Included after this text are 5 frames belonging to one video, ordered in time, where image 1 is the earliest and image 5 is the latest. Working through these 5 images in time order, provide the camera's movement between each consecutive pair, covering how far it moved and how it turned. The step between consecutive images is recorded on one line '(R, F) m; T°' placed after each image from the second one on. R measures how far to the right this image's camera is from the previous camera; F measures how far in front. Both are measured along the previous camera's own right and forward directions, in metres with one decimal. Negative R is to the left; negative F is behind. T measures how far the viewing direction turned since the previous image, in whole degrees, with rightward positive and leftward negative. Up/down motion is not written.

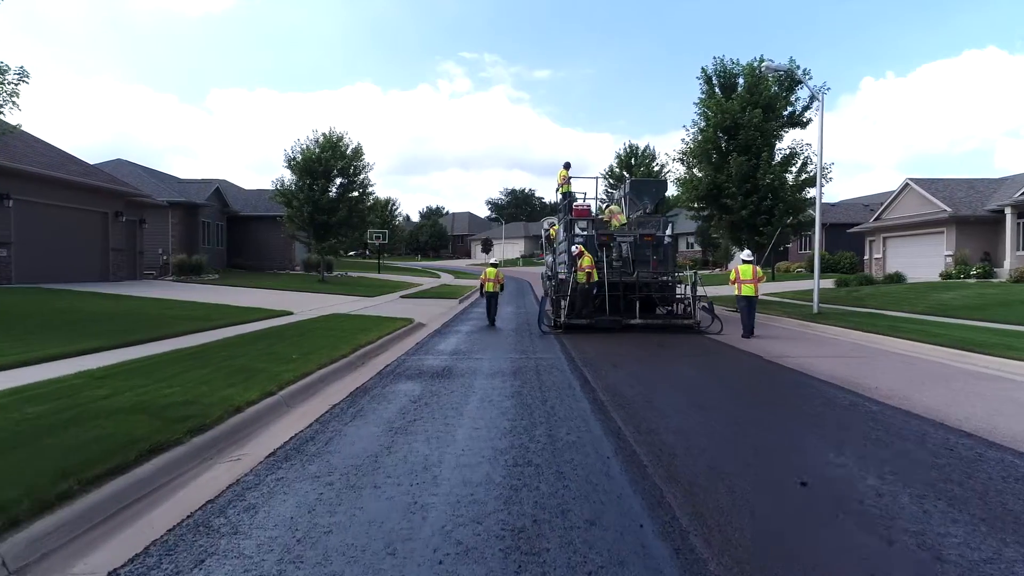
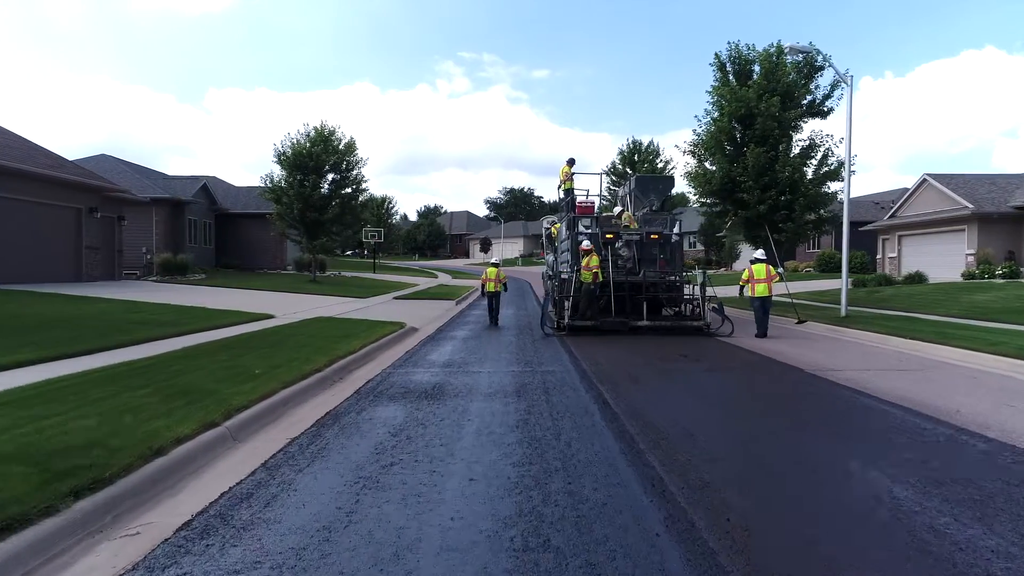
(-0.1, +1.7) m; 0°
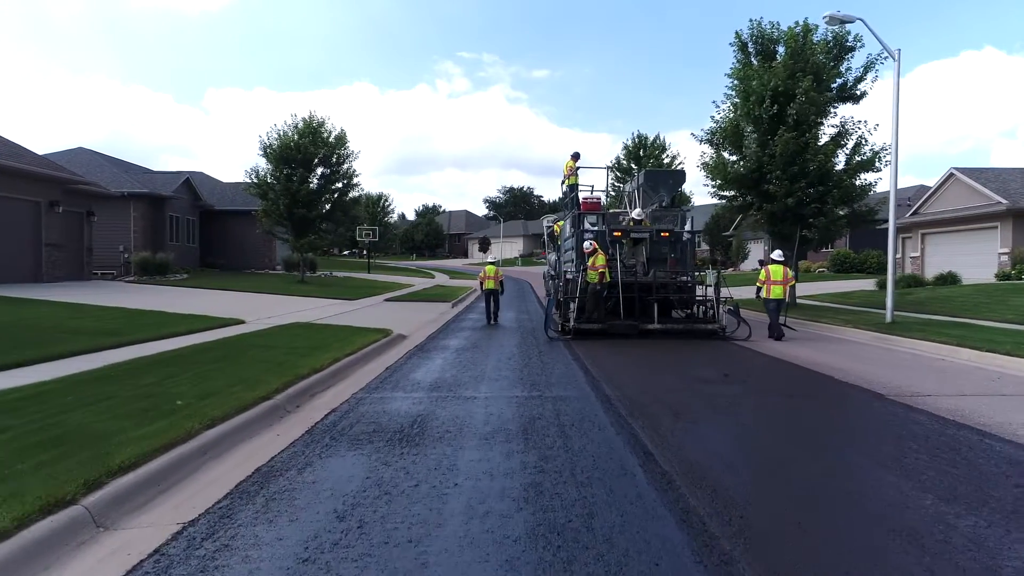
(0.0, +2.3) m; 0°
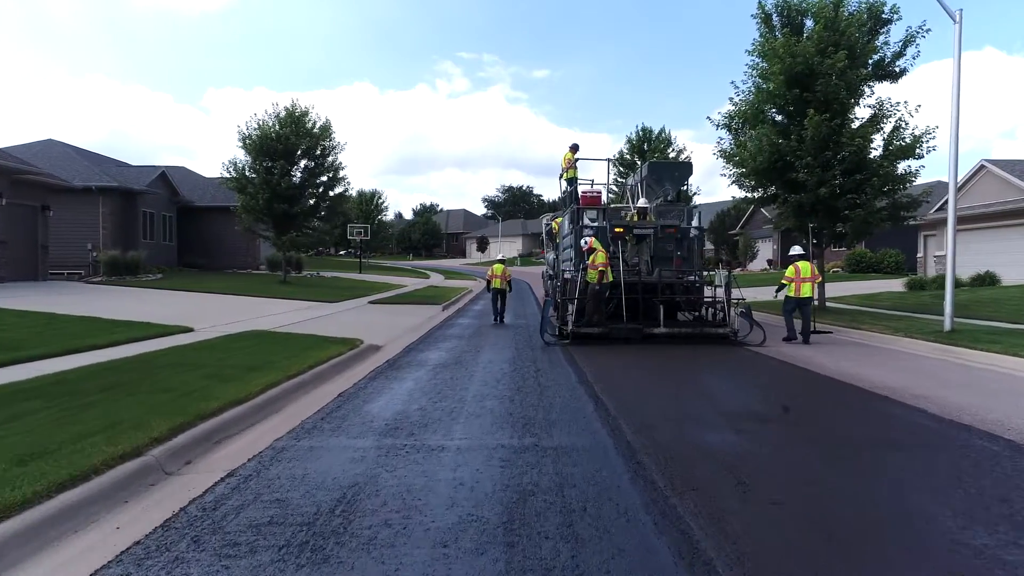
(+0.1, +2.5) m; 0°
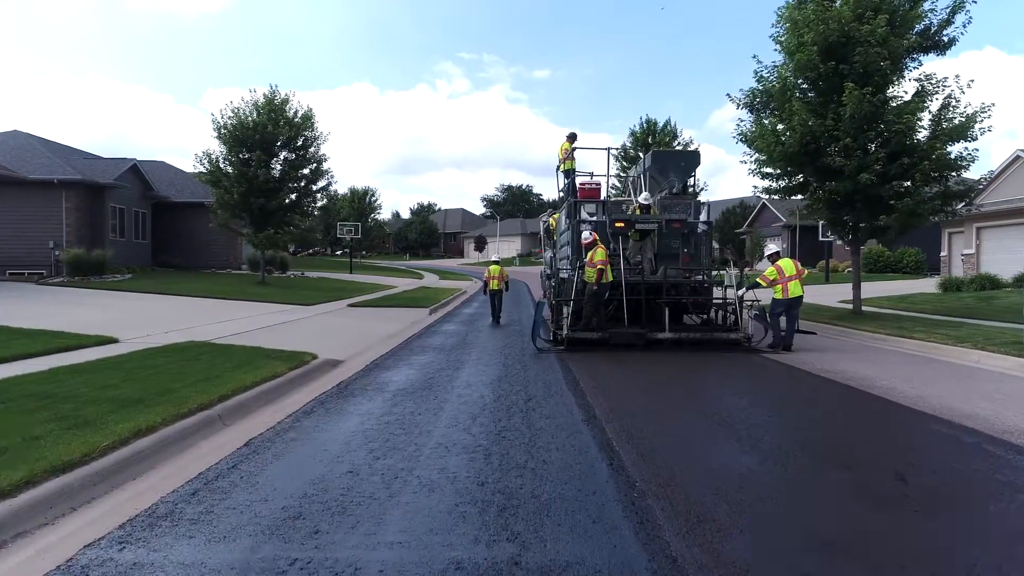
(+0.2, +2.5) m; 0°
